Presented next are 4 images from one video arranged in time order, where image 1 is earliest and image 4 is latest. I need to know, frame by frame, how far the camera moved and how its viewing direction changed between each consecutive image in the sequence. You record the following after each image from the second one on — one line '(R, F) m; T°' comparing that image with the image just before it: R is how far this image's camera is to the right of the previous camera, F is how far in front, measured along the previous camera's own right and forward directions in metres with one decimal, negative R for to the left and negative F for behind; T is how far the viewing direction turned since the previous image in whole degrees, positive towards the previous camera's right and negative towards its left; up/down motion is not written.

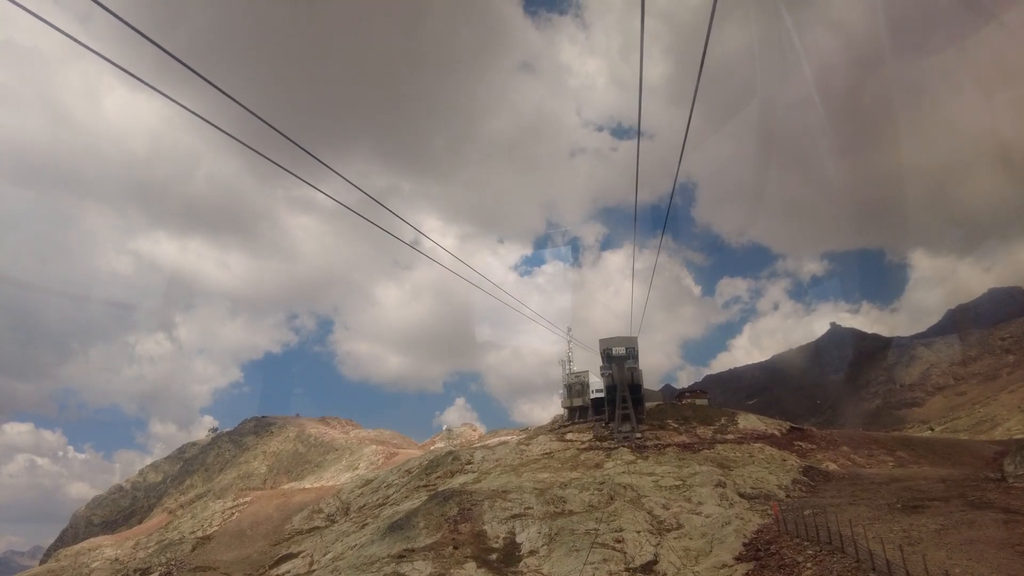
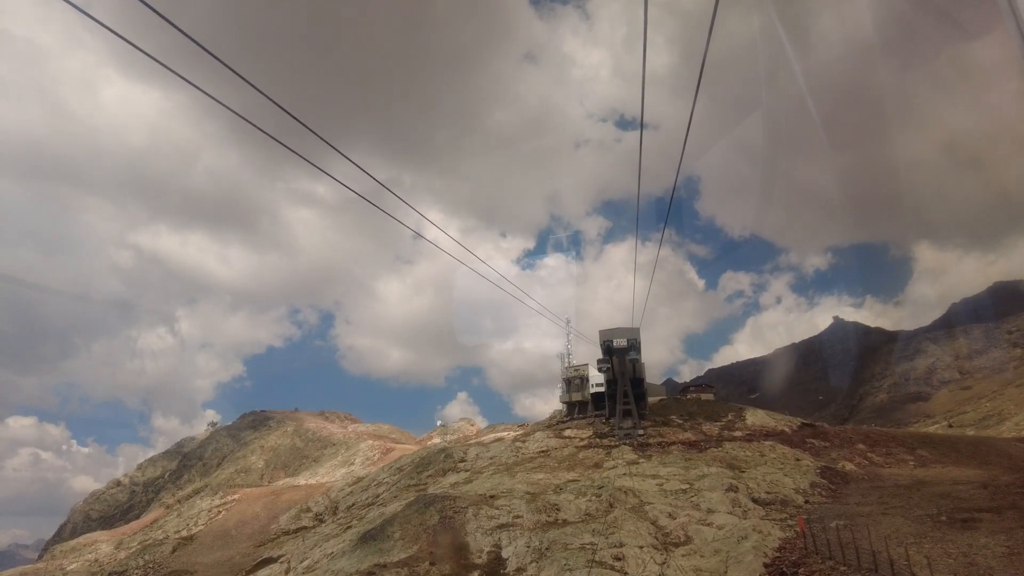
(+0.6, +2.5) m; 0°
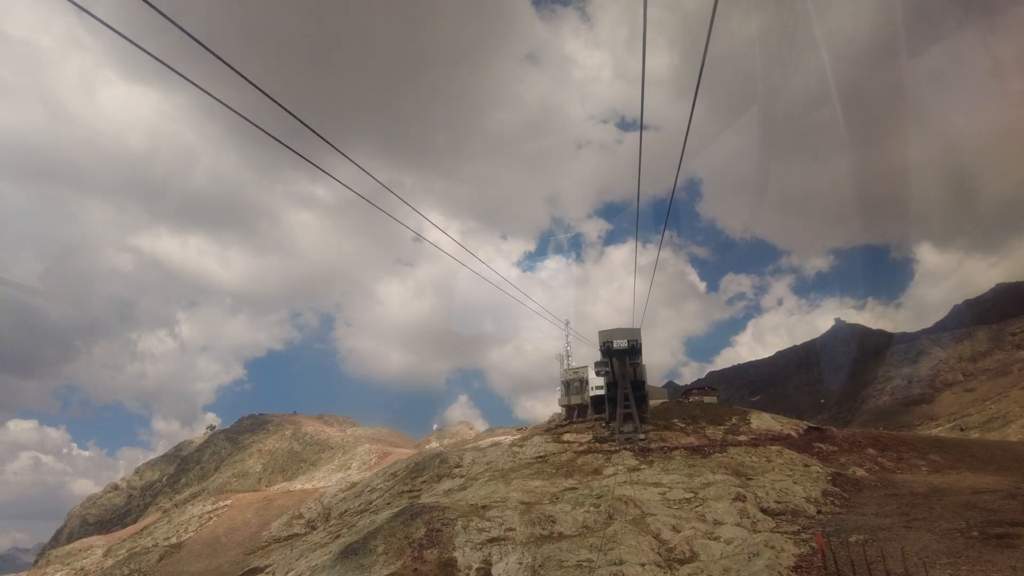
(+0.3, +1.3) m; 0°
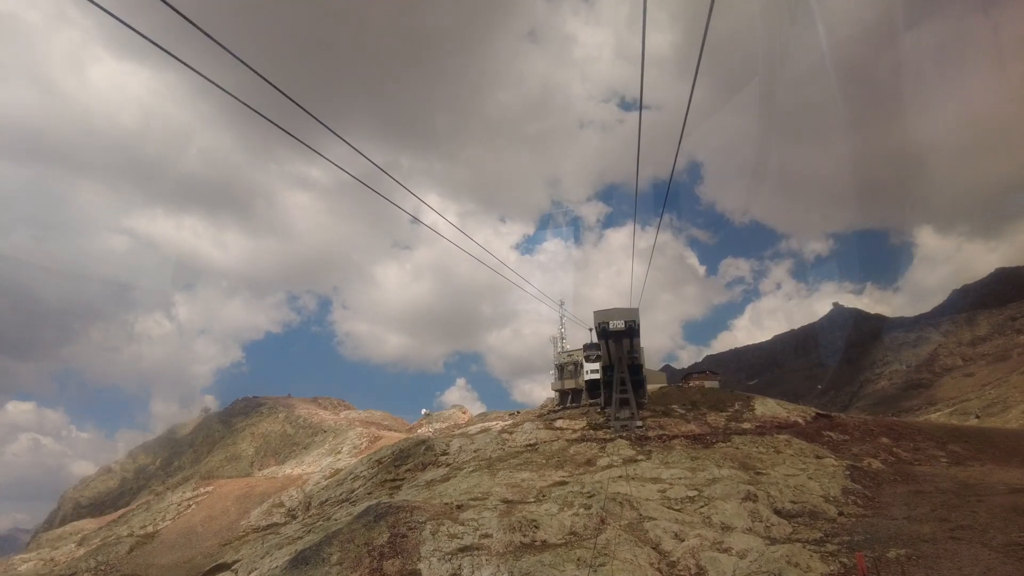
(+0.6, +2.8) m; 0°
